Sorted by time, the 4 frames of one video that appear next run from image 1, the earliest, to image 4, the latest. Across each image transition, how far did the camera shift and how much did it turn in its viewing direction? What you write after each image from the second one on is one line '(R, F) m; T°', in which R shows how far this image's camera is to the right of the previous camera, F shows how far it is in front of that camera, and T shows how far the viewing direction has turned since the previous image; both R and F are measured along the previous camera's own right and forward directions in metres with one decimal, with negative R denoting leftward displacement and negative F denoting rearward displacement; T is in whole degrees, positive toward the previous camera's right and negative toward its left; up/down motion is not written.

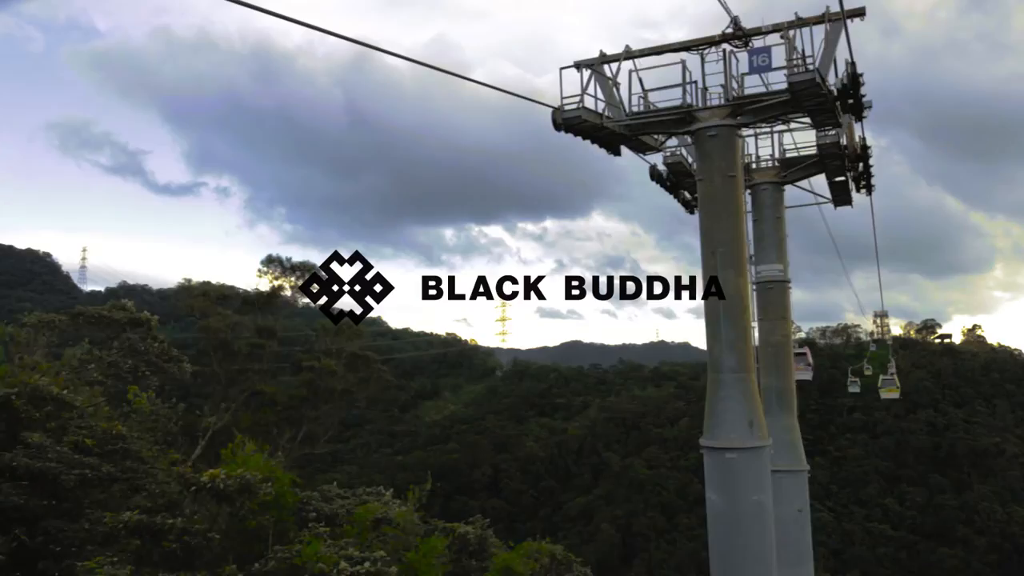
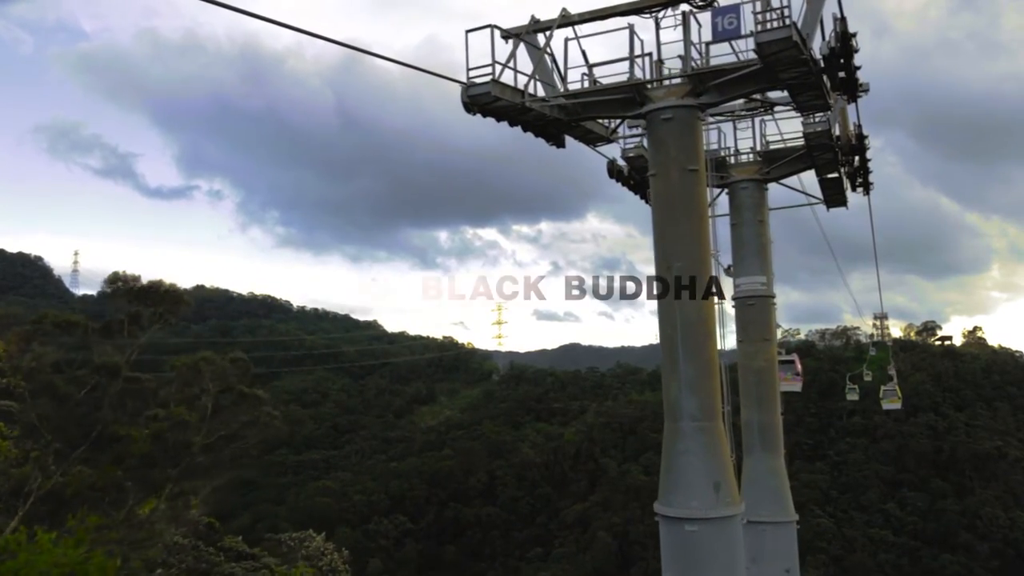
(+0.7, +1.5) m; 0°
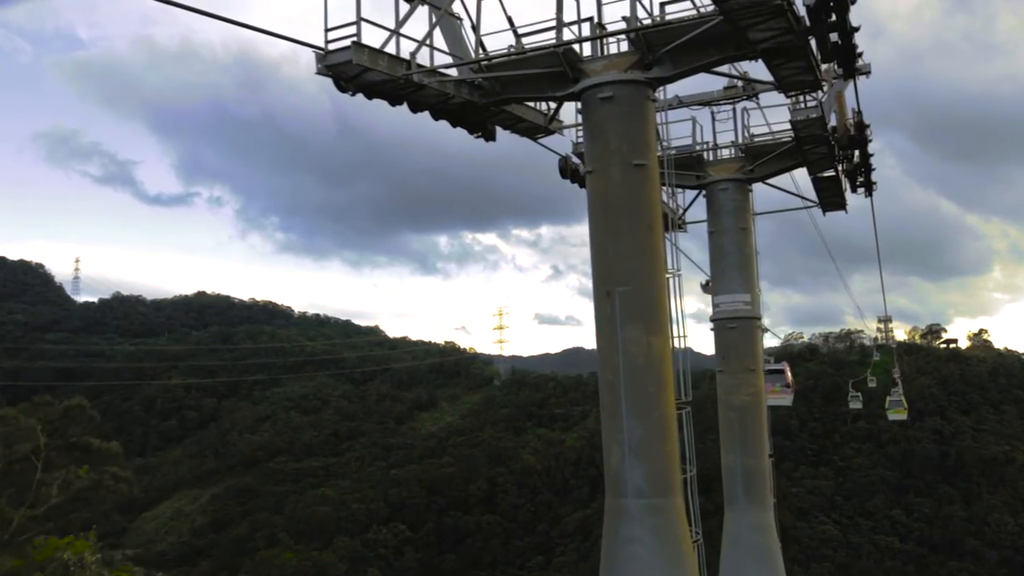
(+0.6, +1.2) m; 0°
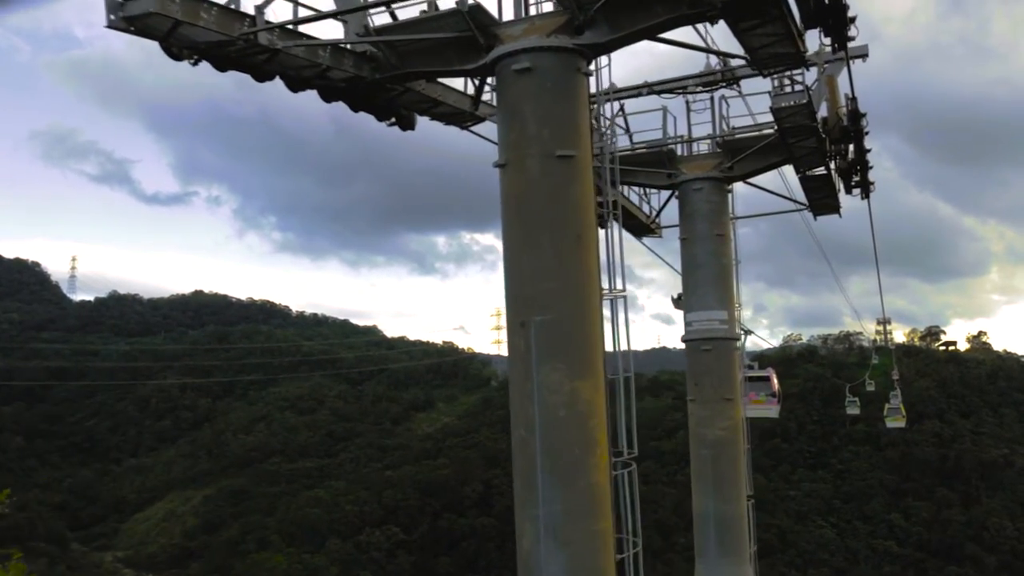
(+0.4, +0.9) m; 0°
